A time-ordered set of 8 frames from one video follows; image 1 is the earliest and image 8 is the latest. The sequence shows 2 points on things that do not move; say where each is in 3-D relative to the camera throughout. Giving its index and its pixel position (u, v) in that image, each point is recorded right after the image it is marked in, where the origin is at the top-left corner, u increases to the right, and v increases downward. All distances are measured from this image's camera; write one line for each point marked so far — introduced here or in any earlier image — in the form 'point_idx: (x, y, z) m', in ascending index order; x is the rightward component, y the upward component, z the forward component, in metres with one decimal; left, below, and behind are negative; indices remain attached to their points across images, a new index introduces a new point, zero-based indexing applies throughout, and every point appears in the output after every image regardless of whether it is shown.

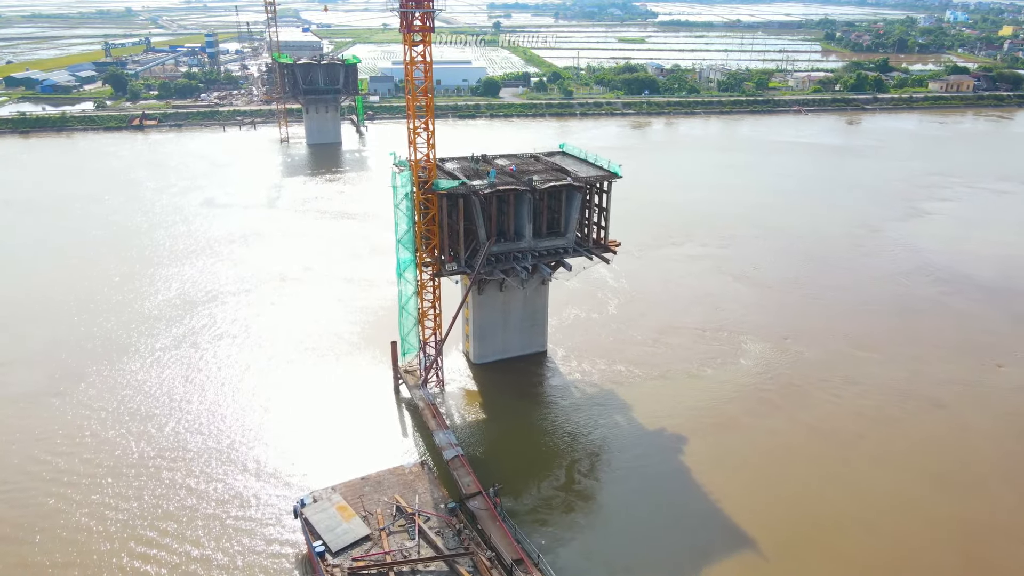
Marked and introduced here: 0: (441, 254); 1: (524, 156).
0: (-1.6, +0.7, +16.5) m
1: (+0.3, +3.3, +18.9) m
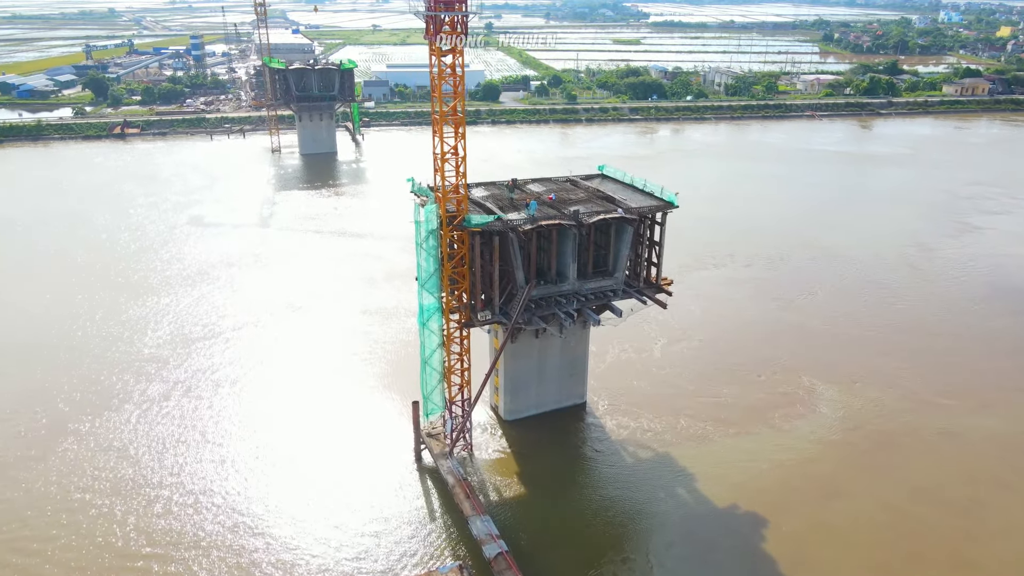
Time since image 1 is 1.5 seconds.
0: (-0.8, -0.2, +14.0) m
1: (+1.1, +2.3, +16.4) m
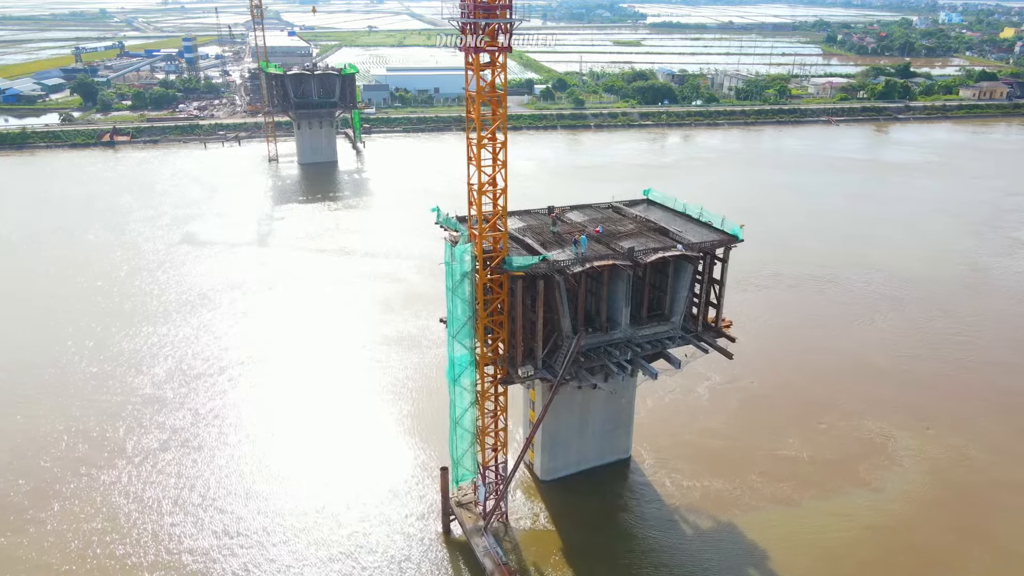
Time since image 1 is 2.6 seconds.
0: (0.0, -1.1, +12.1) m
1: (+1.8, +1.5, +14.5) m
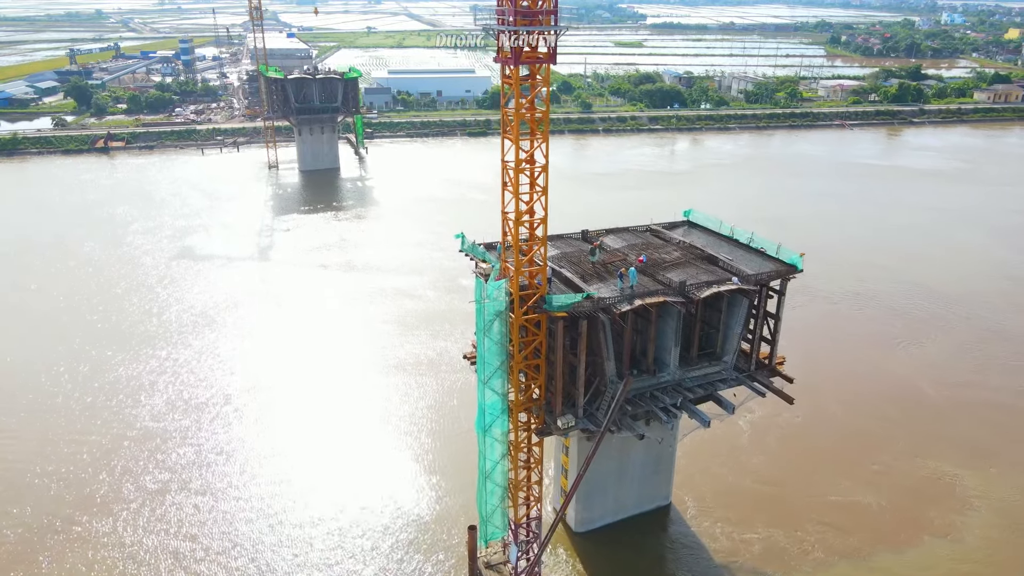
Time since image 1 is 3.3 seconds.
0: (+0.5, -1.6, +10.8) m
1: (+2.3, +1.0, +13.2) m
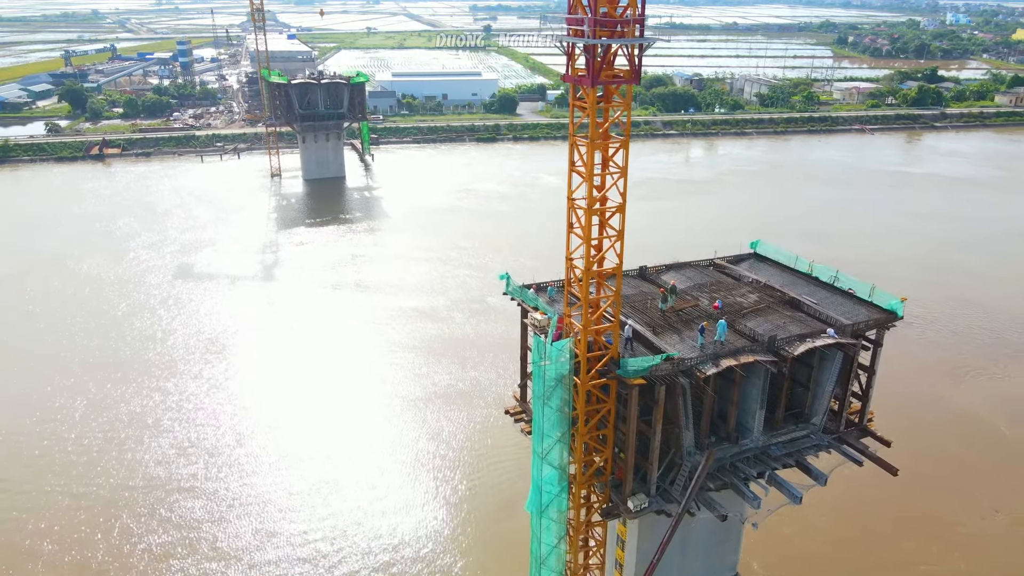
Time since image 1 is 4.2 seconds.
0: (+1.3, -2.3, +9.2) m
1: (+3.1, +0.3, +11.6) m
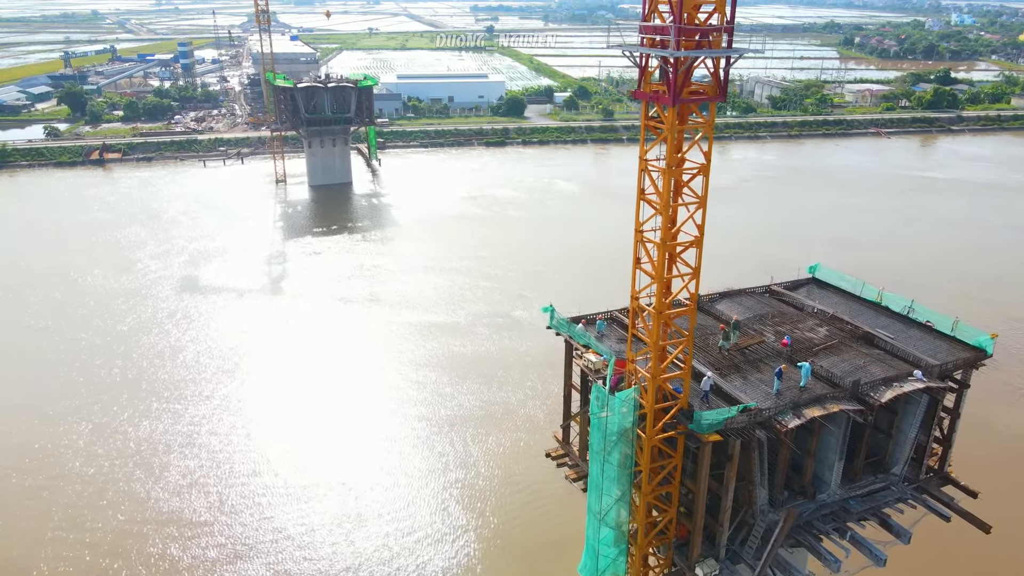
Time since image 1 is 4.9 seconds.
0: (+1.8, -2.8, +8.2) m
1: (+3.7, -0.2, +10.6) m
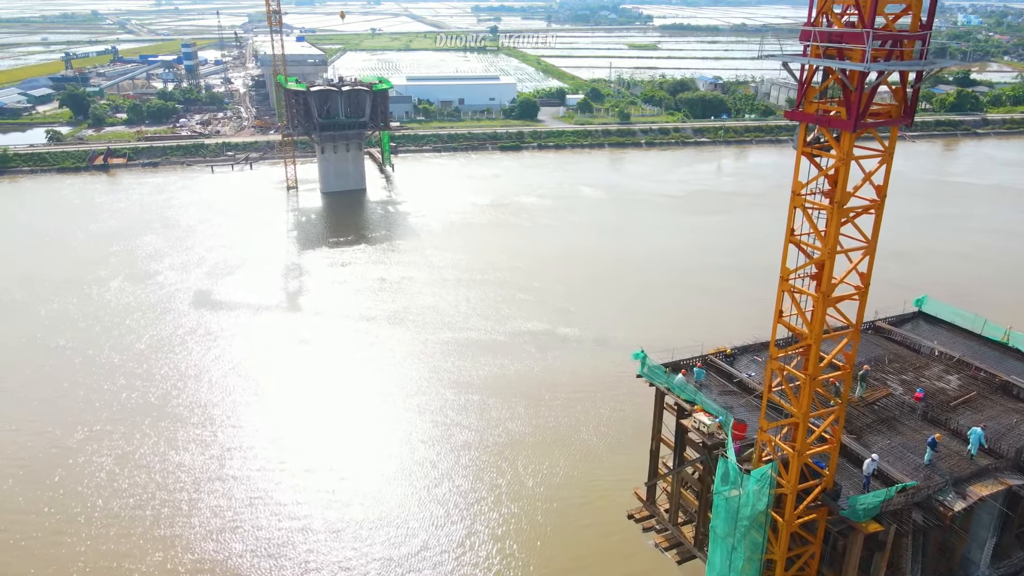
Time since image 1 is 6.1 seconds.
0: (+2.8, -3.2, +7.0) m
1: (+4.6, -0.6, +9.4) m
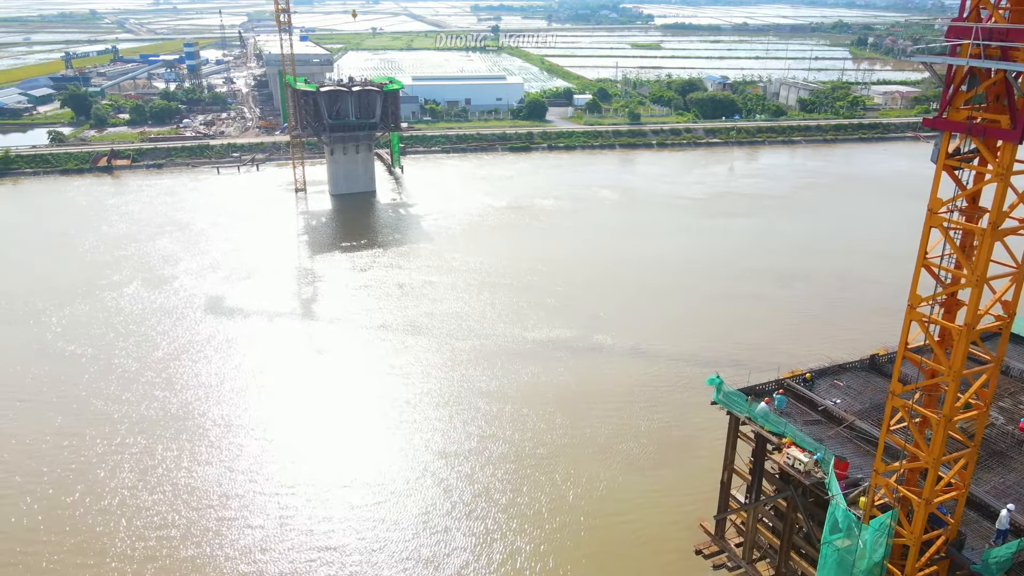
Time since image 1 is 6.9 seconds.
0: (+3.5, -3.5, +6.3) m
1: (+5.3, -0.9, +8.8) m
